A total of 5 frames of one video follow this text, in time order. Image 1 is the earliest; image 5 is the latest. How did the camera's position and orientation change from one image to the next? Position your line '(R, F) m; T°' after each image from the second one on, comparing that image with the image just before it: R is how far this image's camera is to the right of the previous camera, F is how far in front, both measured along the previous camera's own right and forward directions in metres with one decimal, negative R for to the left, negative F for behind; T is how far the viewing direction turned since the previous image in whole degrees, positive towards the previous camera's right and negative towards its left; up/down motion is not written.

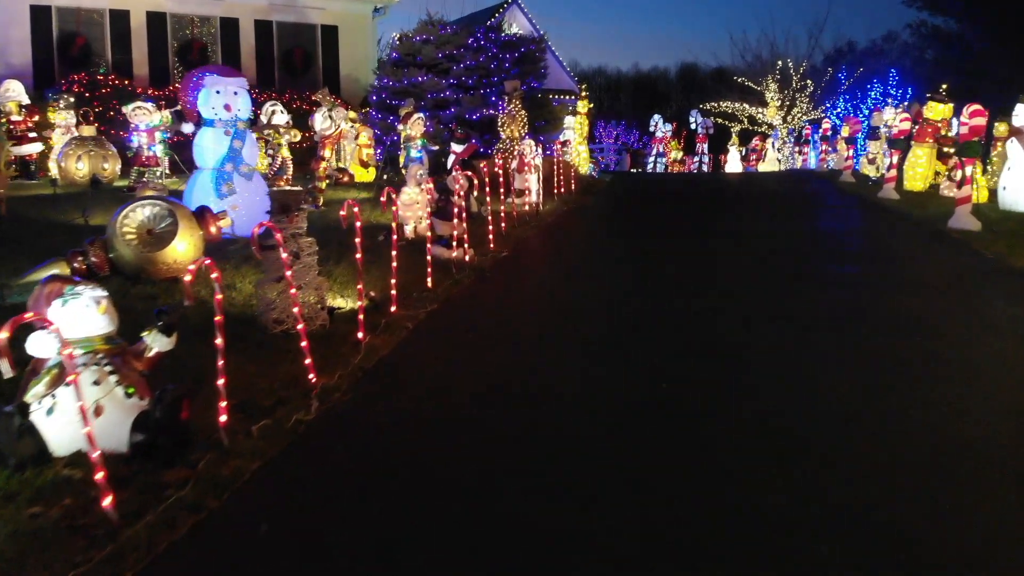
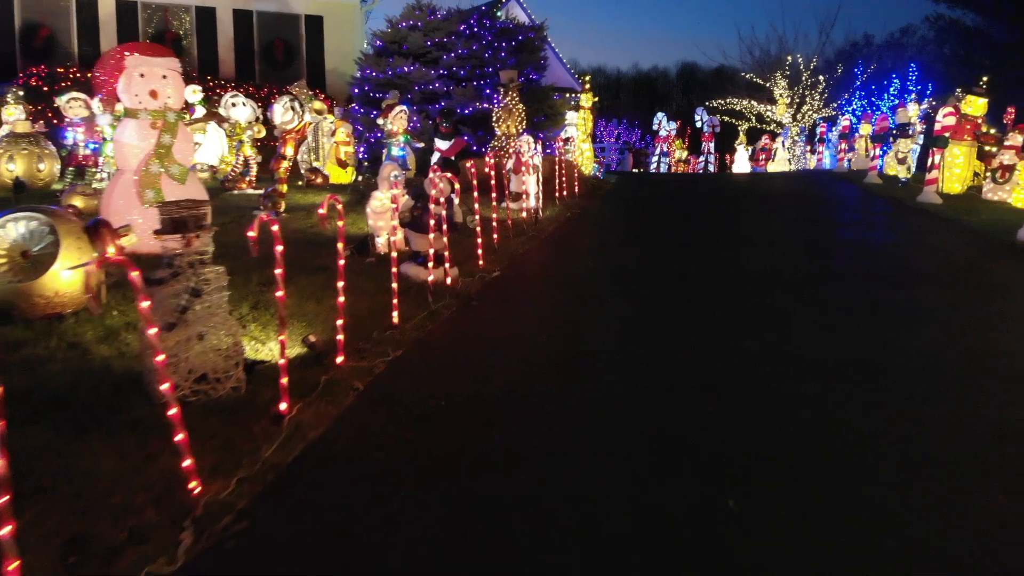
(+0.1, +2.1) m; 0°
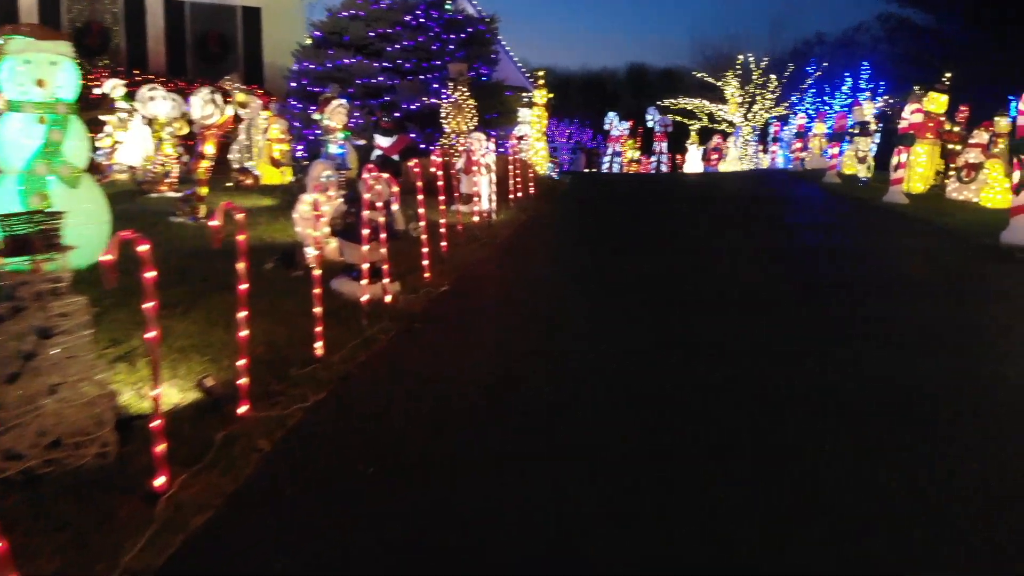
(0.0, +1.1) m; +3°
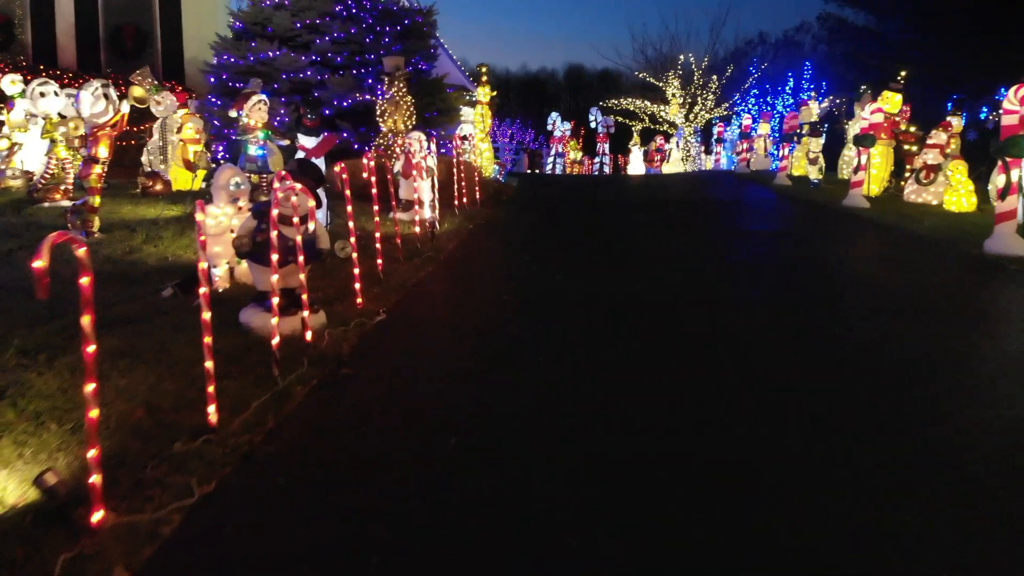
(-0.1, +1.1) m; +4°
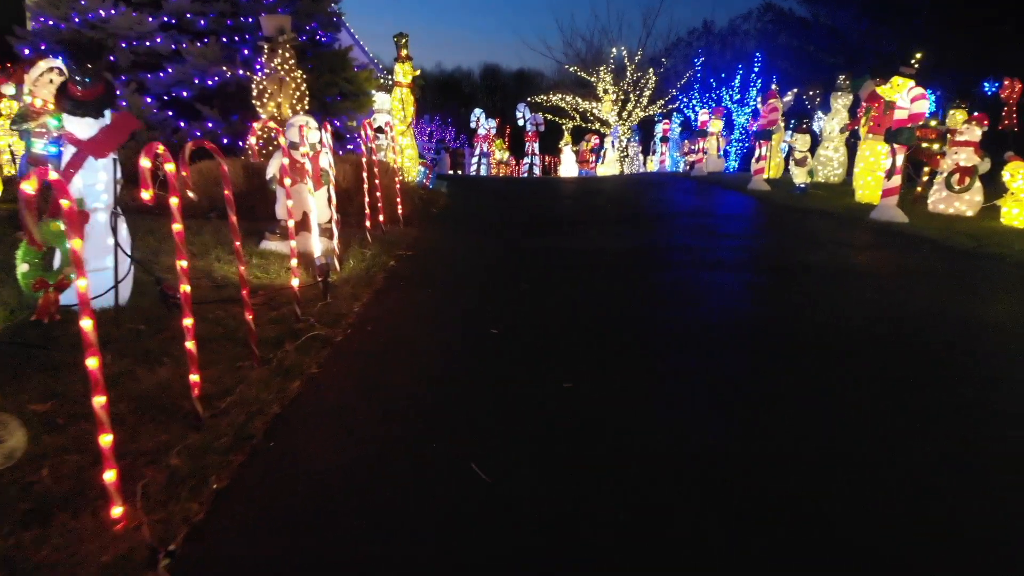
(-0.2, +3.7) m; +6°
